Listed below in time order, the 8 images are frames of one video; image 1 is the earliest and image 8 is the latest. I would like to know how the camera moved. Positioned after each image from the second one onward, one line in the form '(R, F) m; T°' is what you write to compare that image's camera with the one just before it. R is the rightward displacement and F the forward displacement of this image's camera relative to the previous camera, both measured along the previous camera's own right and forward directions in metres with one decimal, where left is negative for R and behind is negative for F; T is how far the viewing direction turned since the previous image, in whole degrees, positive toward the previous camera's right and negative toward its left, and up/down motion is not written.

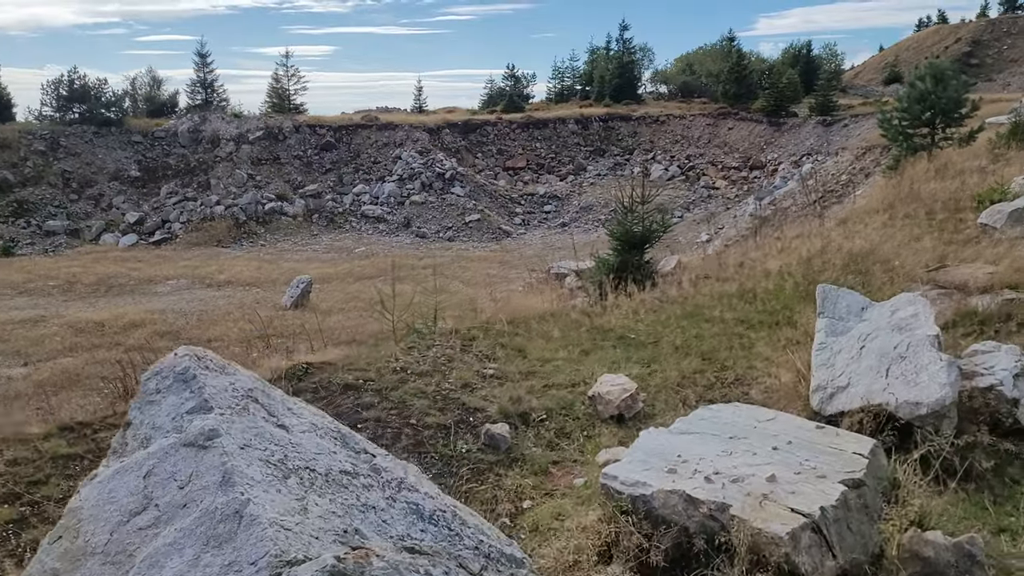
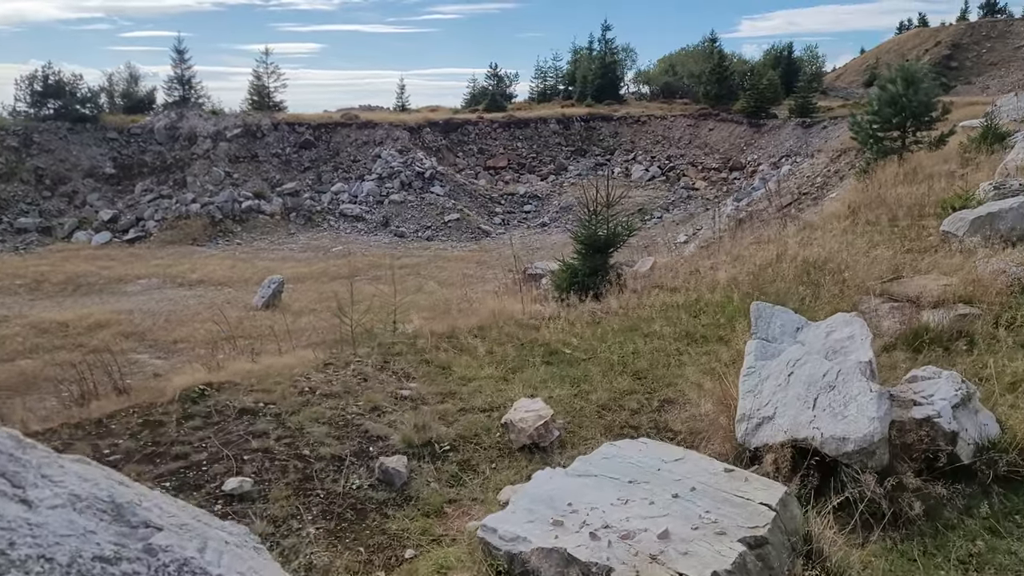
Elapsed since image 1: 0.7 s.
(+0.2, +0.2) m; +1°
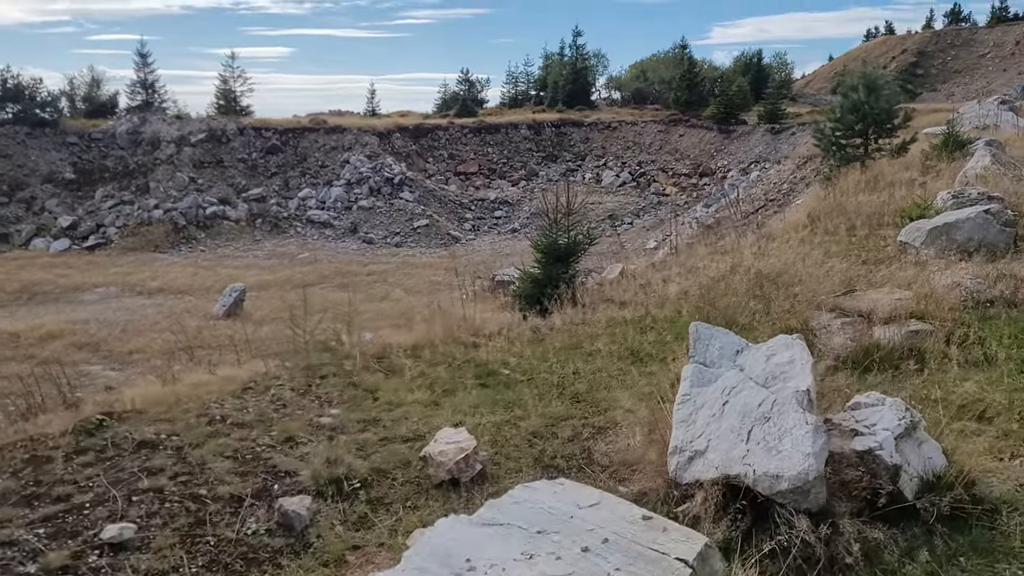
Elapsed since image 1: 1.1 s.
(+0.1, +0.1) m; +2°
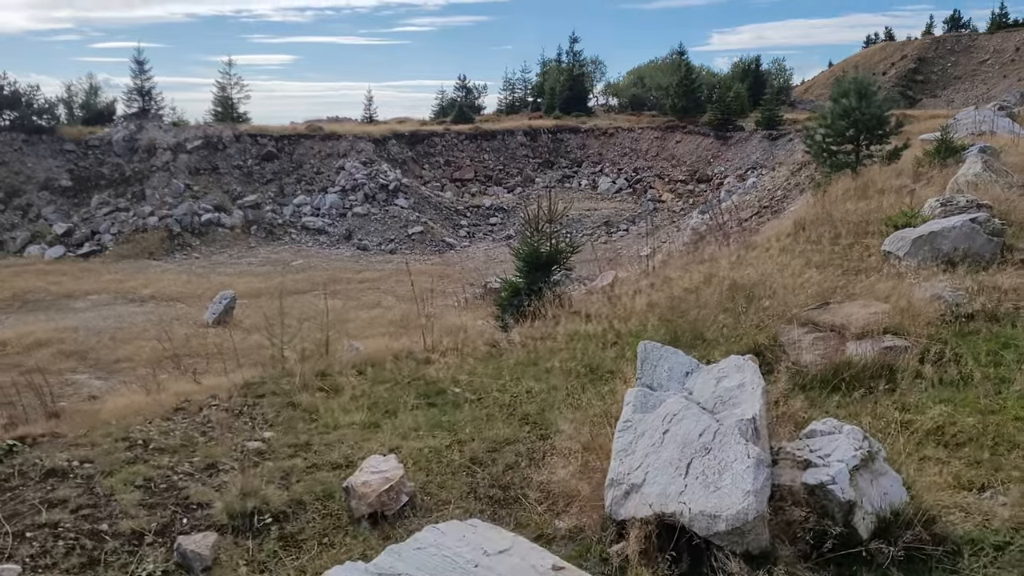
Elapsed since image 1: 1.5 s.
(+0.1, +0.1) m; 0°
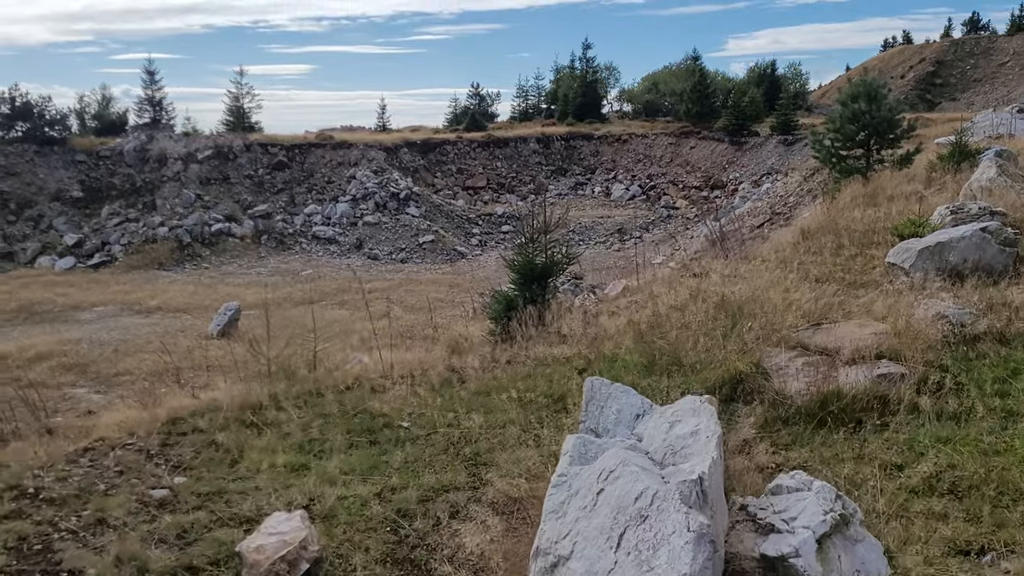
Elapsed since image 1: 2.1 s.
(+0.2, +0.2) m; -1°
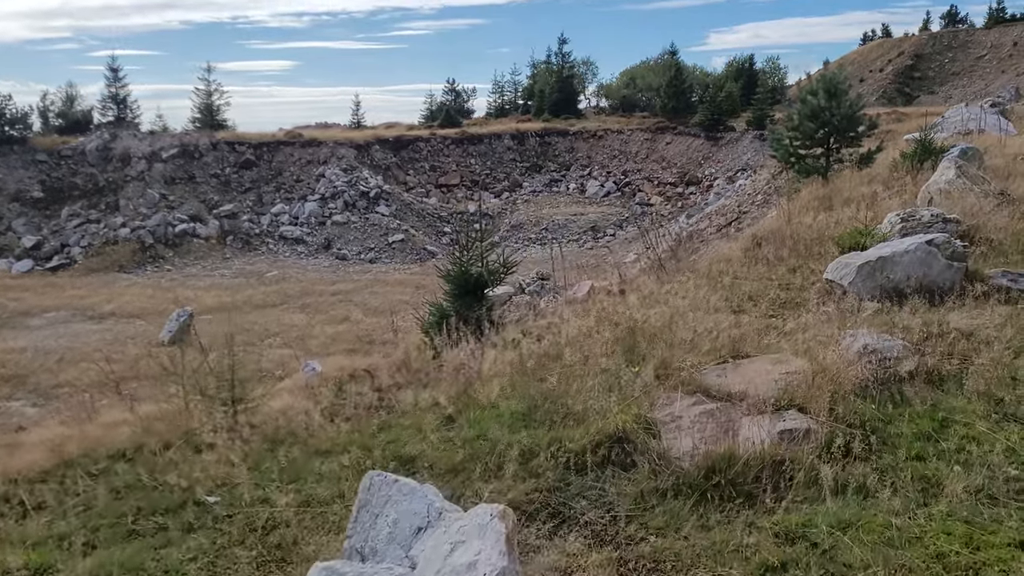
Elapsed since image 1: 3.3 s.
(+0.4, +0.4) m; +1°
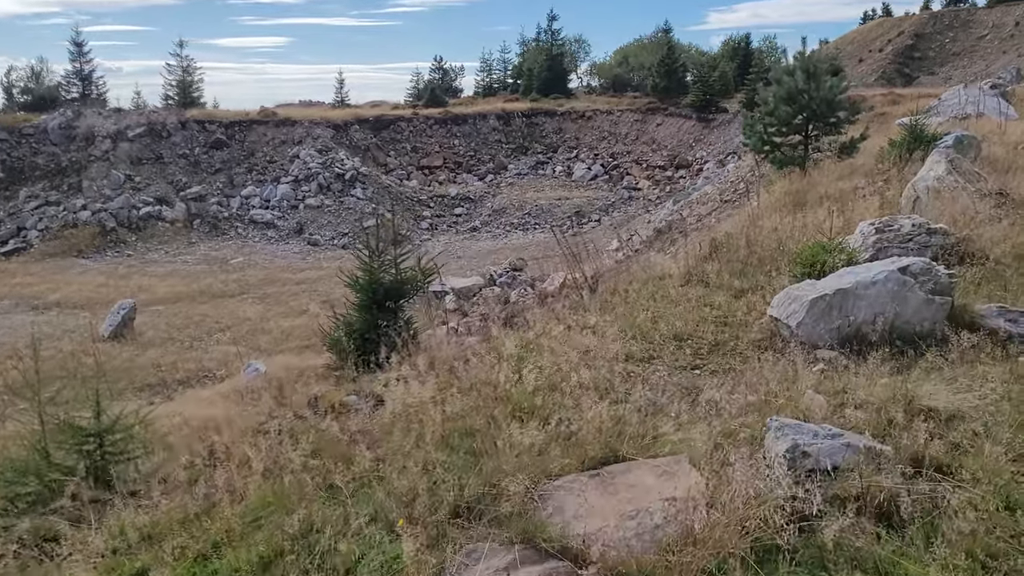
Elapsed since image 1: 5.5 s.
(+0.5, +0.8) m; 0°
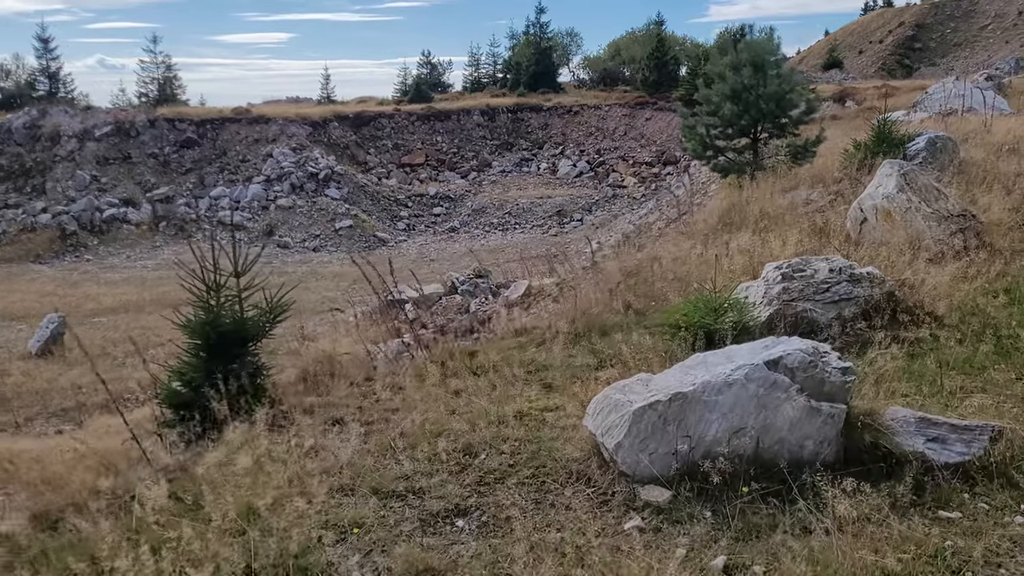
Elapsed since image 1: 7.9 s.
(+0.7, +0.8) m; 0°
